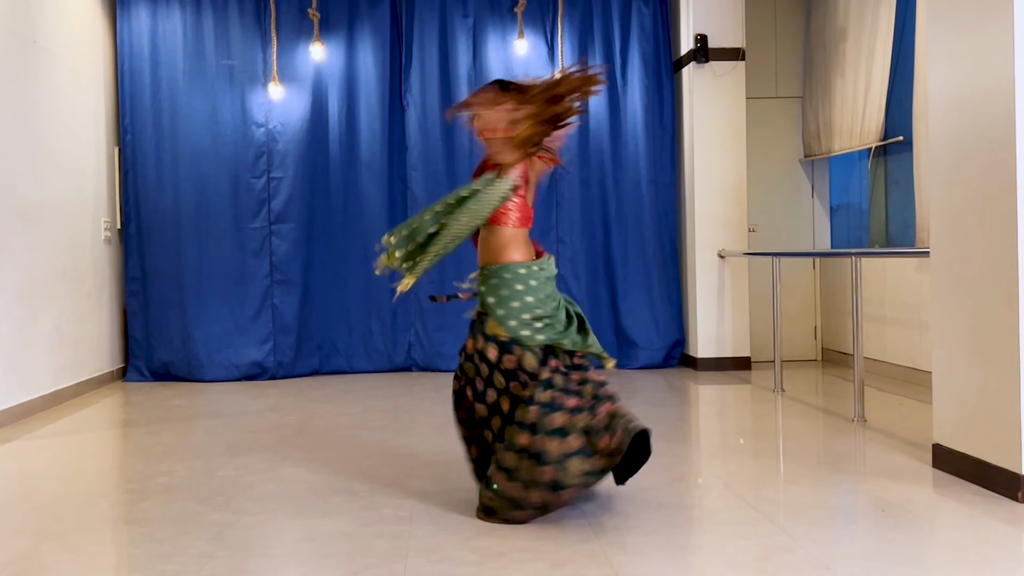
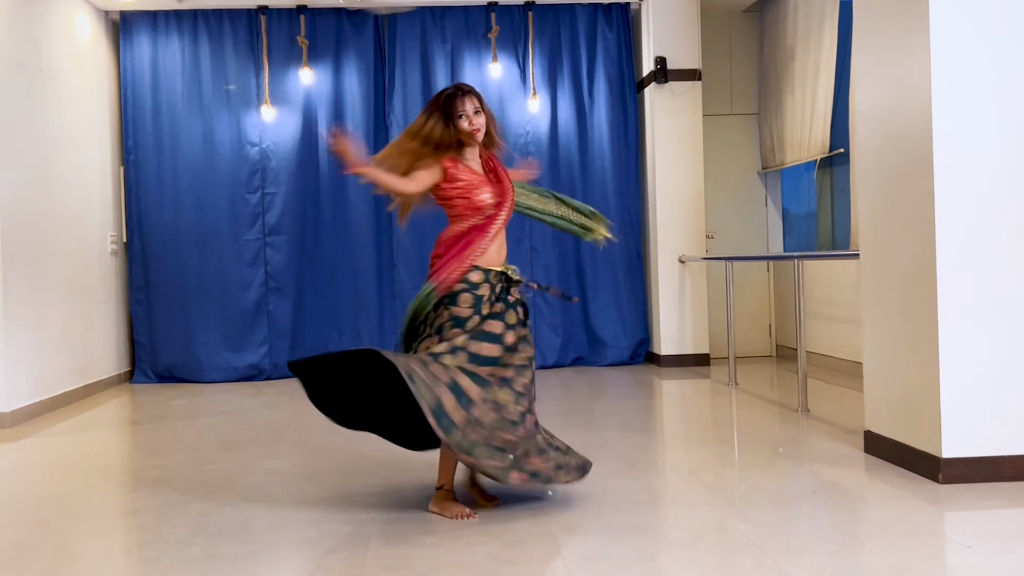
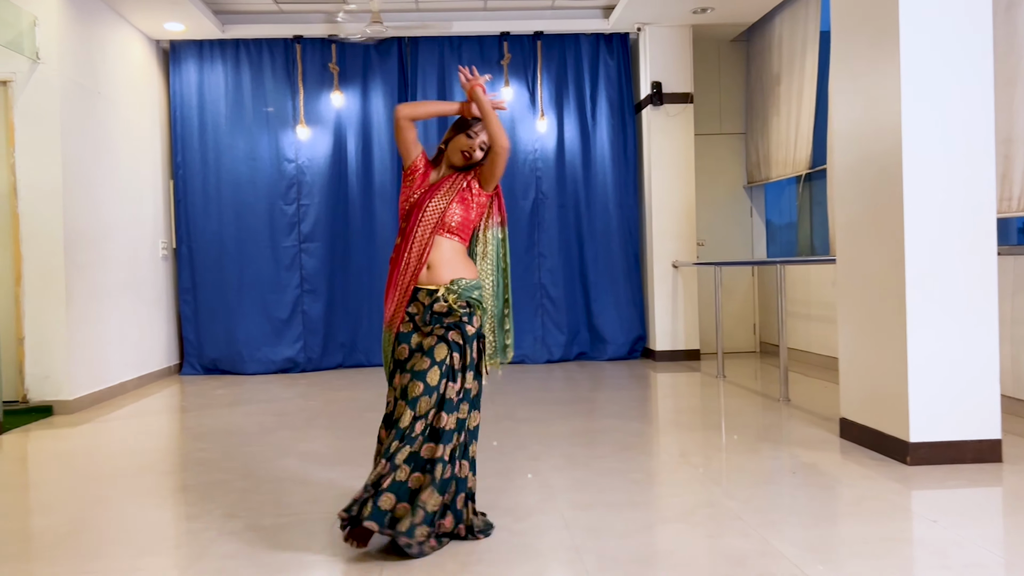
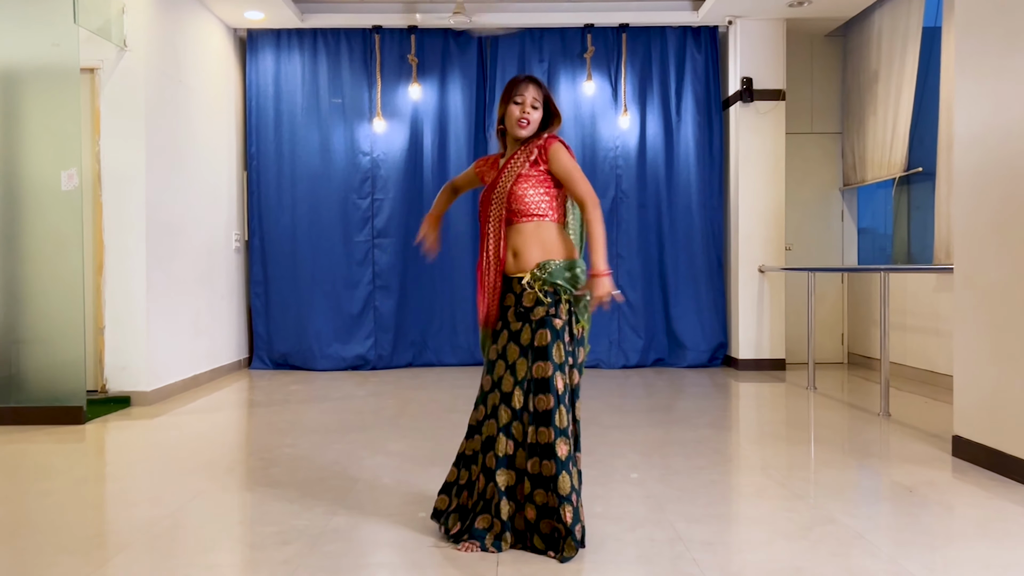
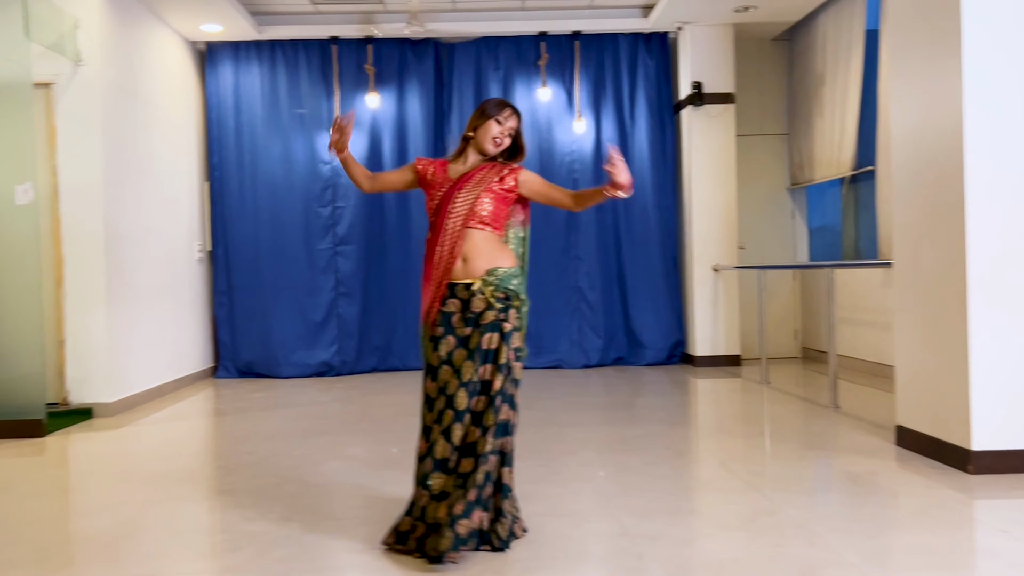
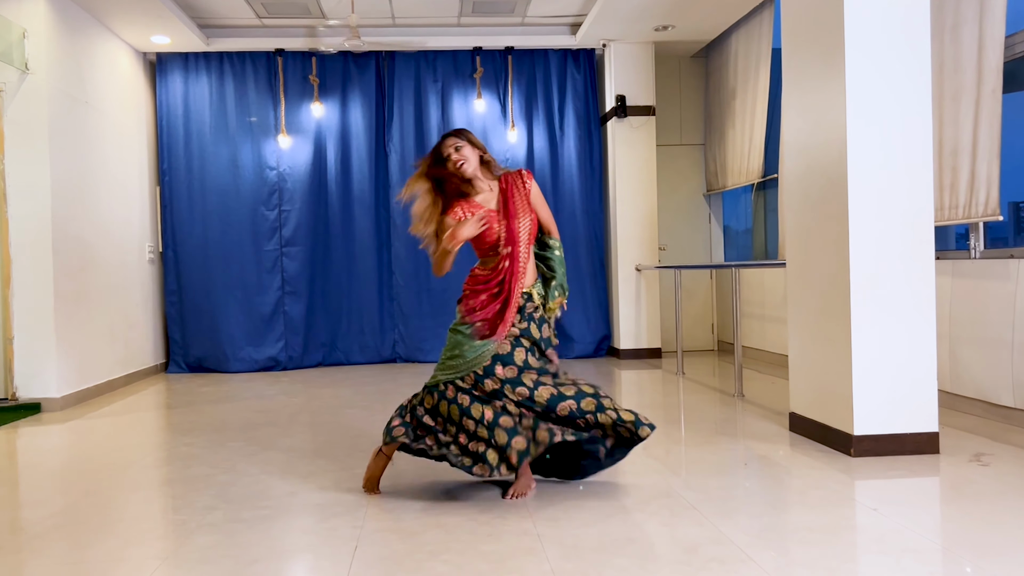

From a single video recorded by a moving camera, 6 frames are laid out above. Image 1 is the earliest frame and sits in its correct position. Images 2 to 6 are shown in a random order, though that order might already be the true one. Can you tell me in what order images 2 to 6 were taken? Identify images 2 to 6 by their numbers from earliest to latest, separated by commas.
2, 6, 3, 5, 4
